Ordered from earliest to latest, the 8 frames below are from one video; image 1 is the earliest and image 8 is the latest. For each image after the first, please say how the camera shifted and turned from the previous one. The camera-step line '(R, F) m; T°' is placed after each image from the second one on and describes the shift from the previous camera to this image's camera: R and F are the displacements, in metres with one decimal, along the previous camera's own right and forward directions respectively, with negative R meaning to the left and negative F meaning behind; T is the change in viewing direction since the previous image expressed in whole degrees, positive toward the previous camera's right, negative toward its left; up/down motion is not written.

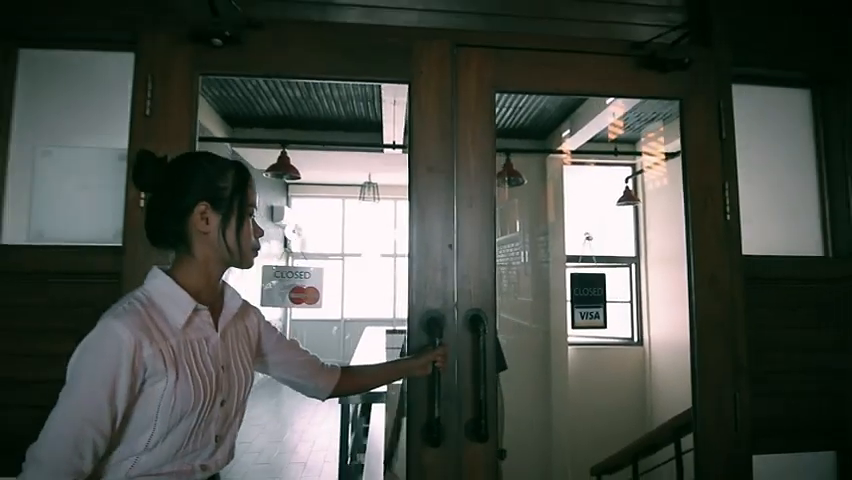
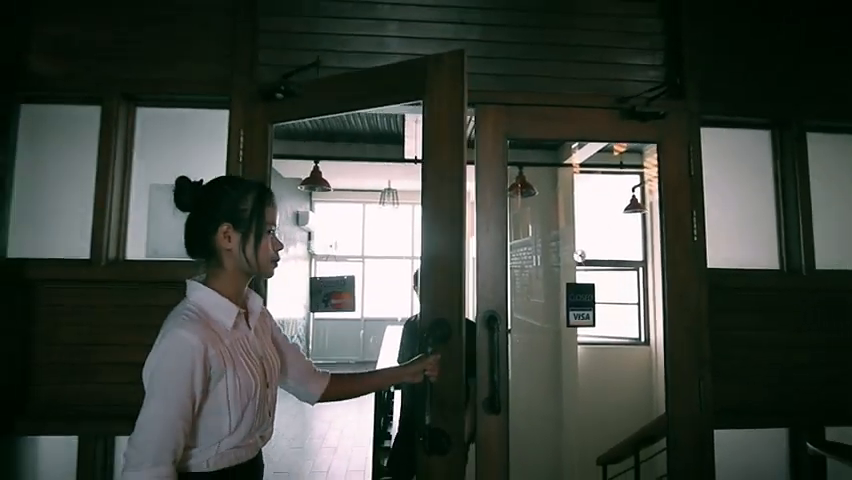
(0.0, -0.4) m; -2°
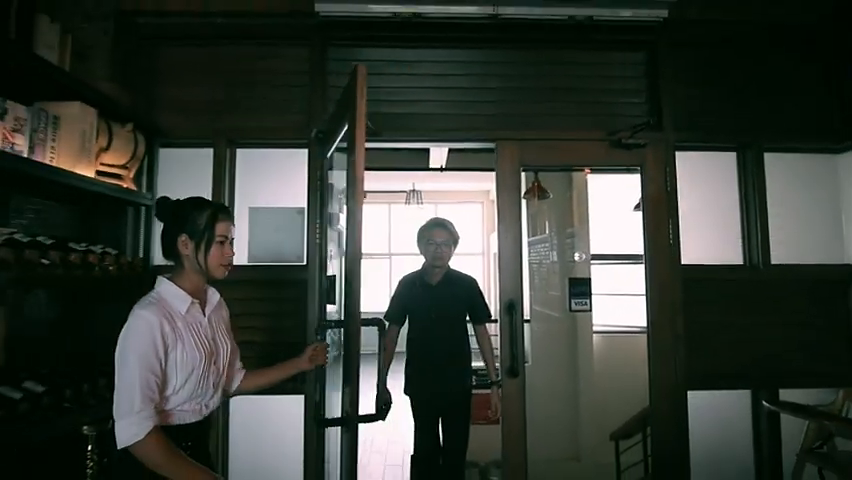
(-0.1, -0.5) m; -2°
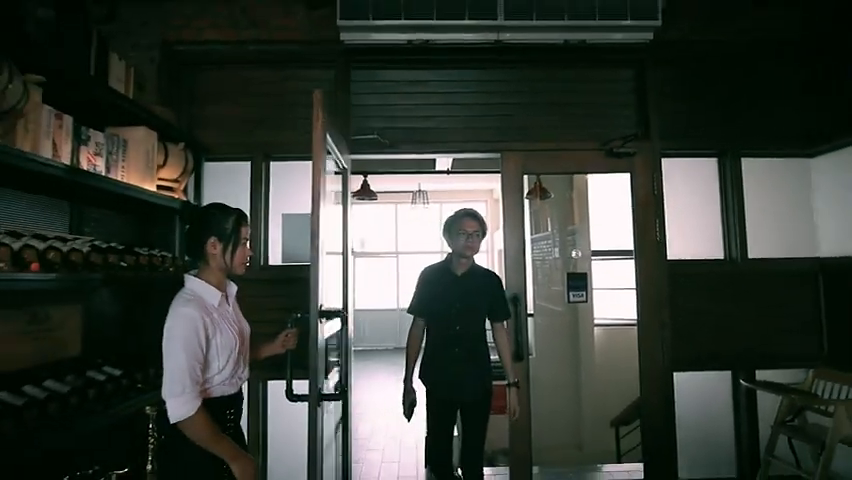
(-0.1, -0.3) m; 0°
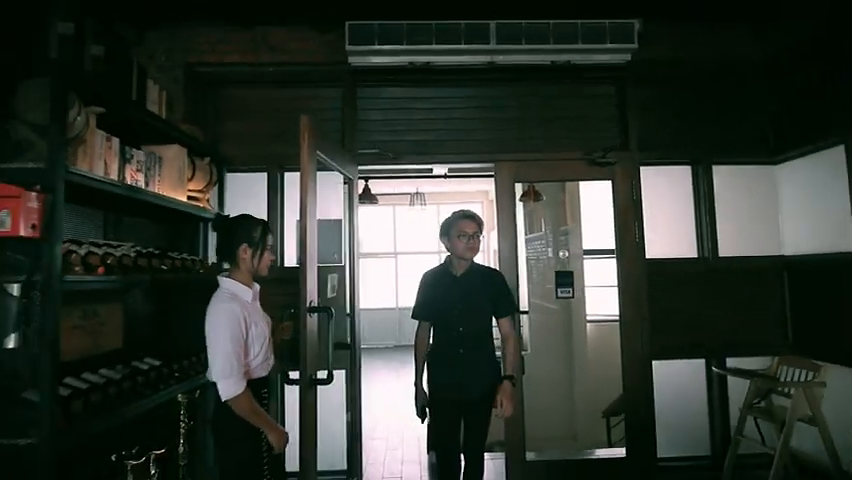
(0.0, -0.3) m; 0°
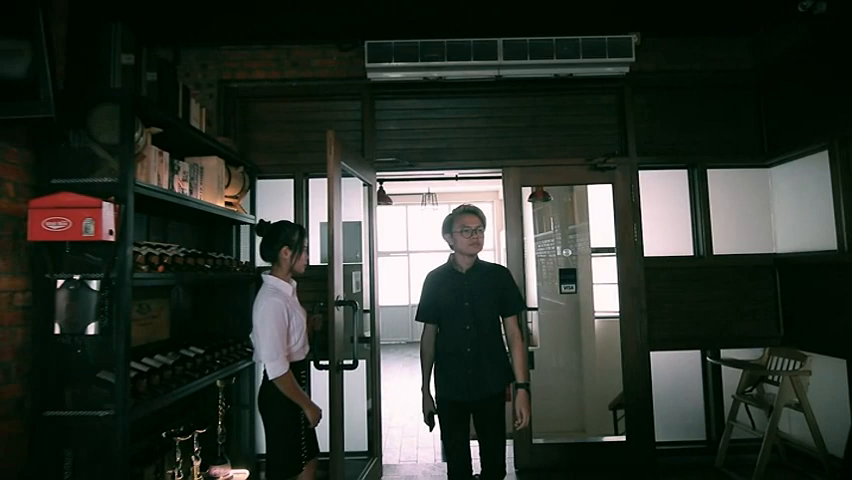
(0.0, -0.2) m; -1°
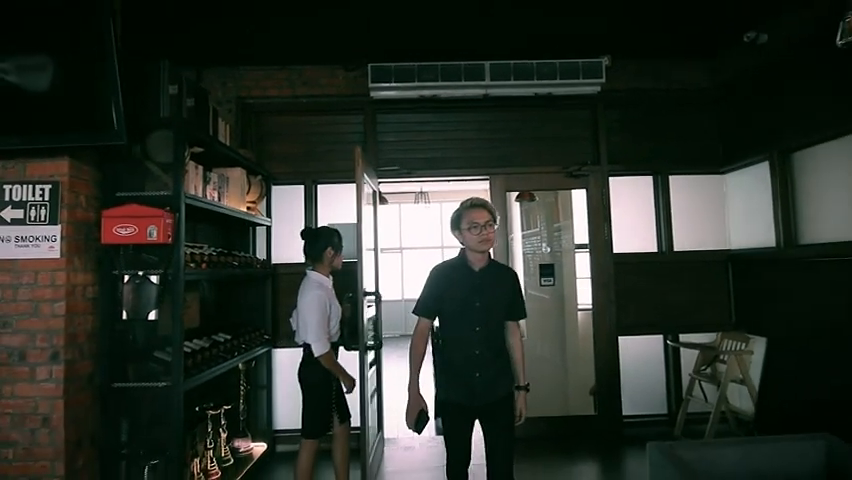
(0.0, -0.4) m; +1°
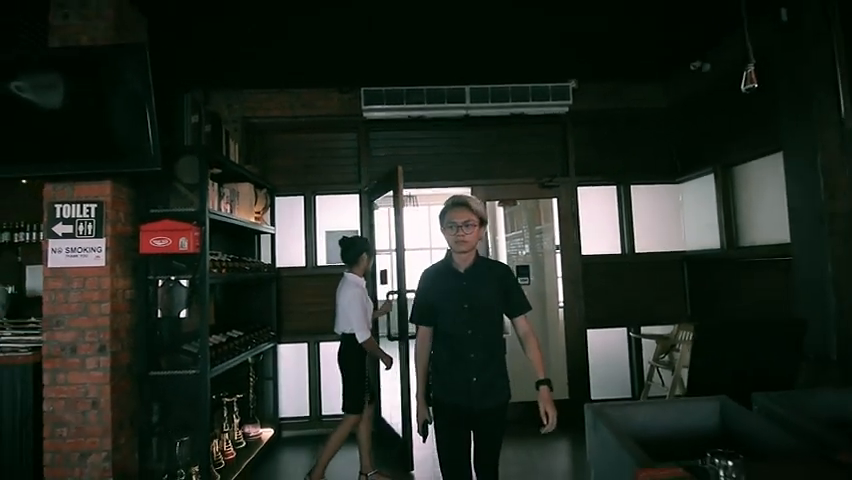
(0.0, -0.4) m; +1°
